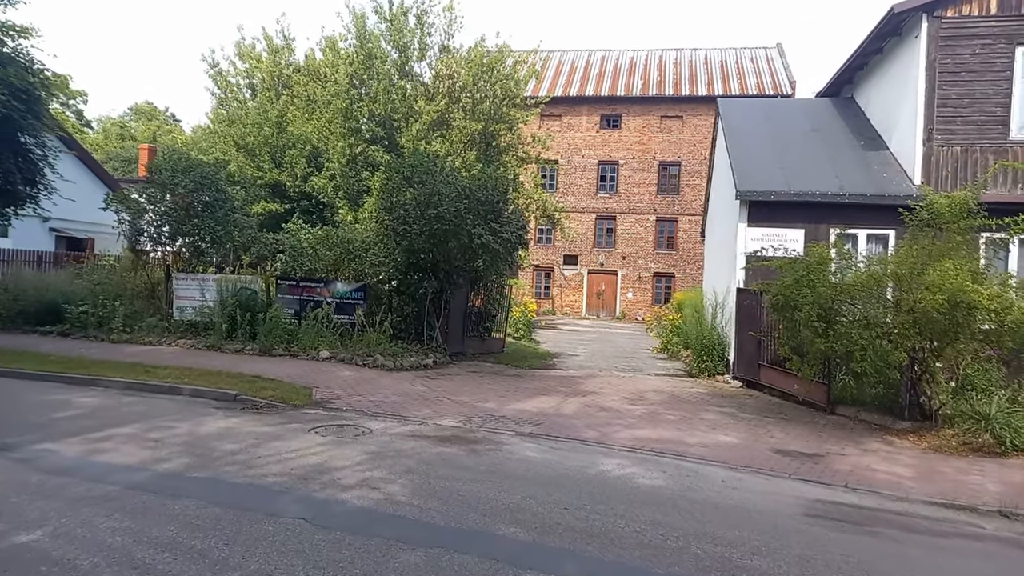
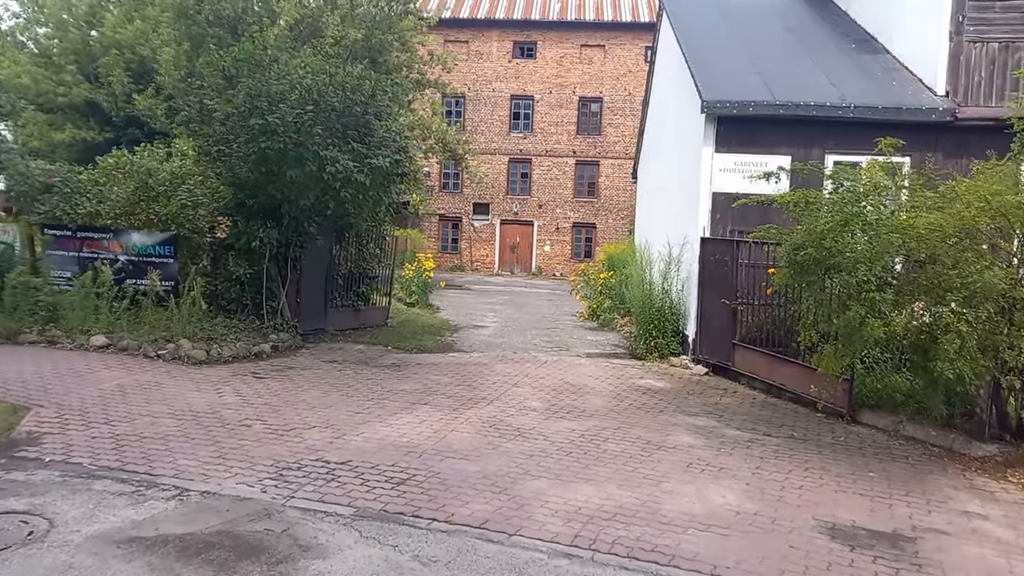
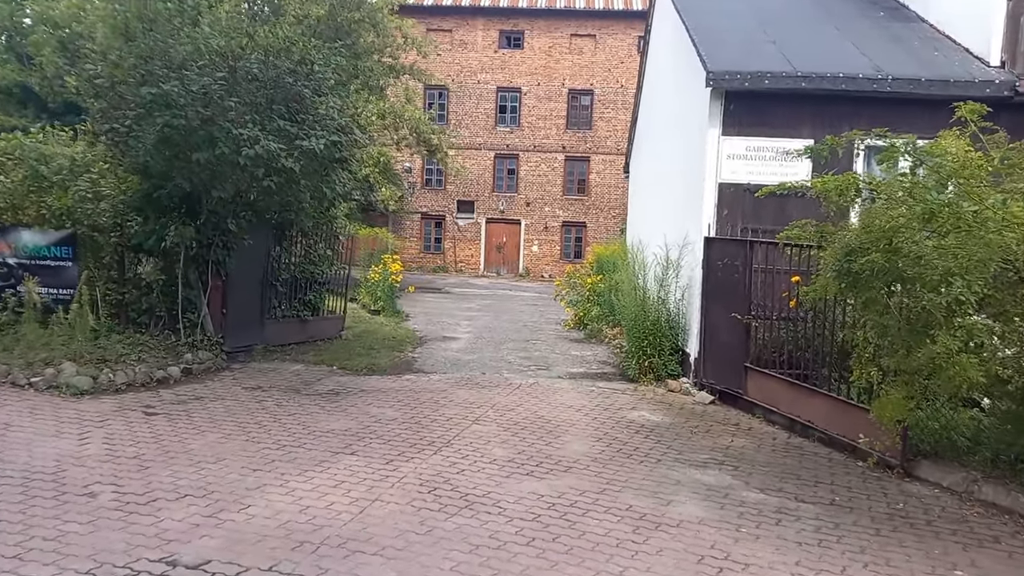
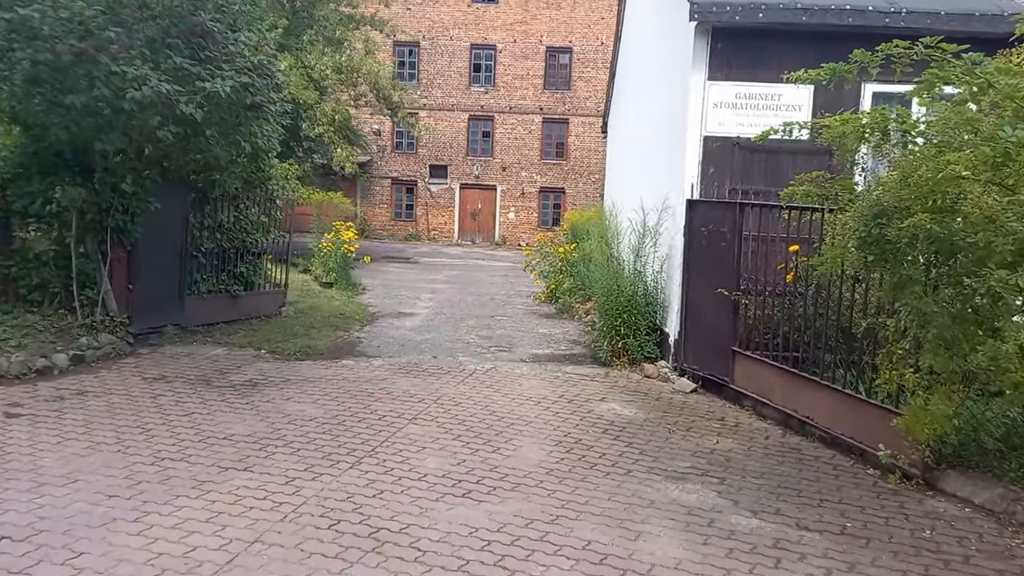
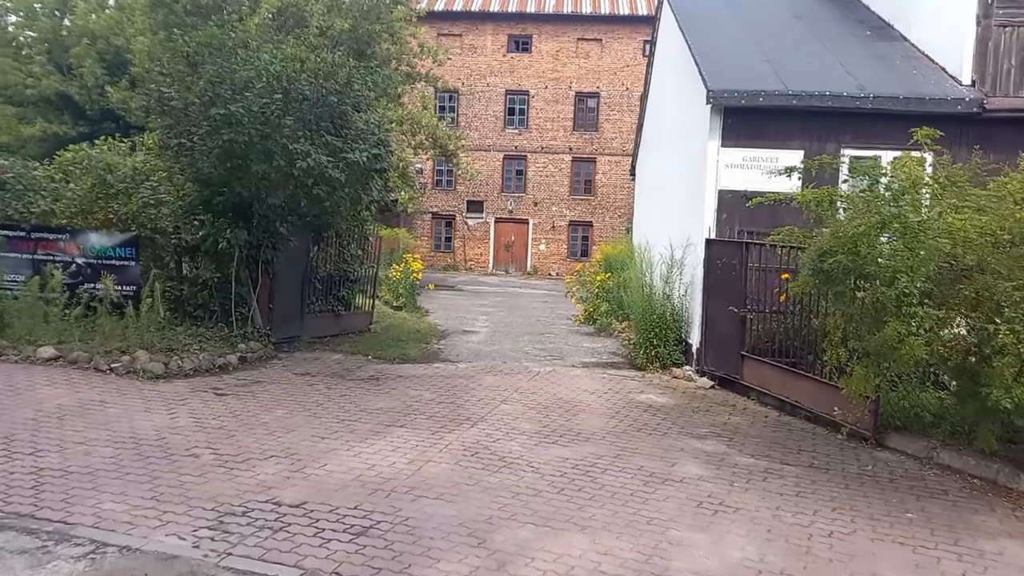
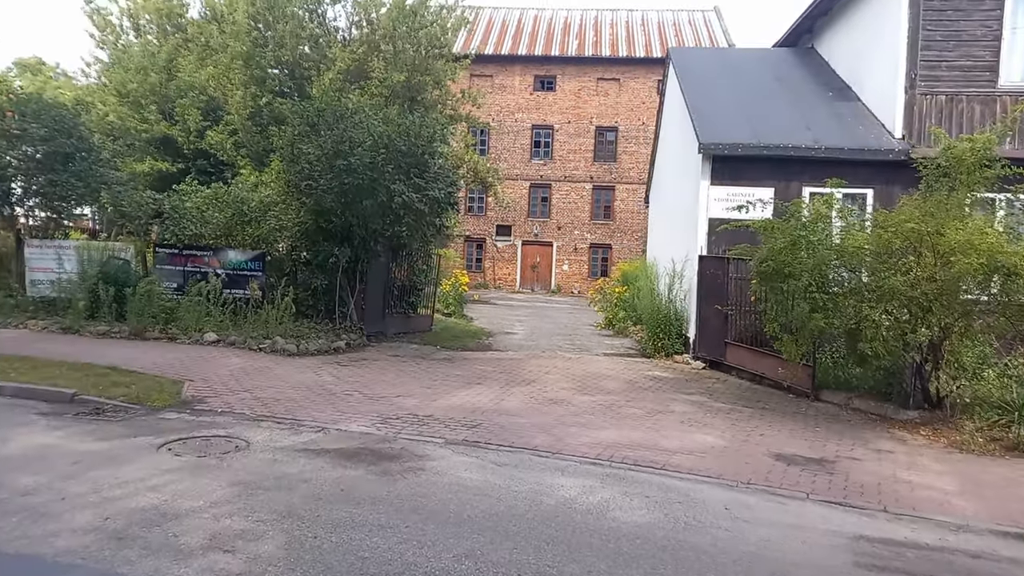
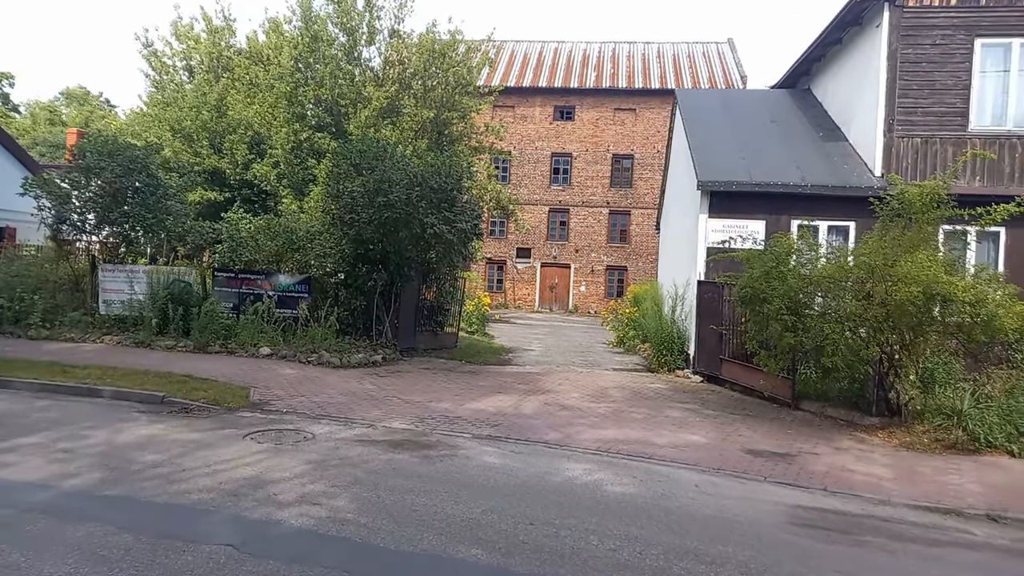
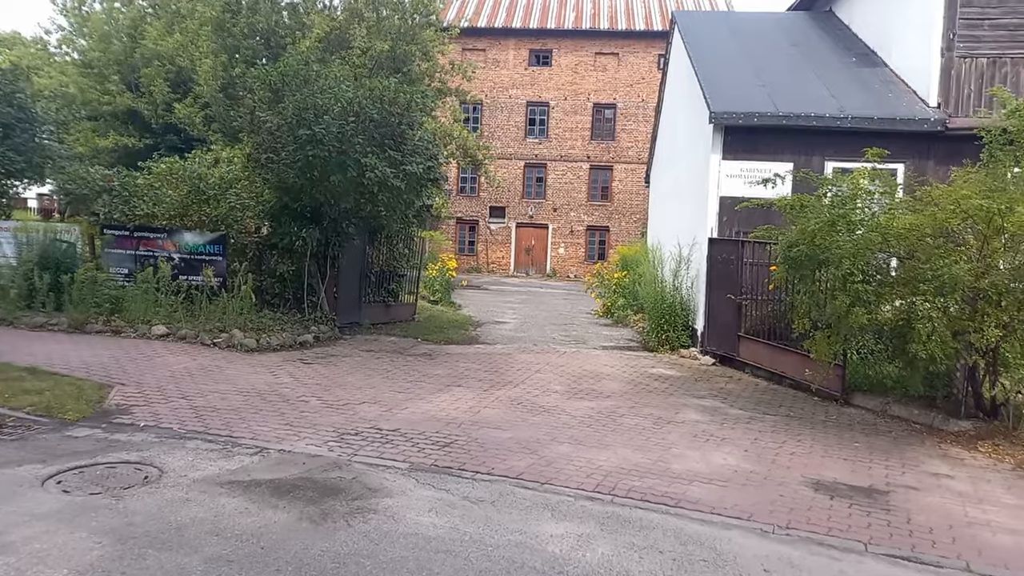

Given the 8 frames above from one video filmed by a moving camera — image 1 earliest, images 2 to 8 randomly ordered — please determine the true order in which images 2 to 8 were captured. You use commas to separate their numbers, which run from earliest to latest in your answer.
7, 6, 8, 2, 5, 3, 4
